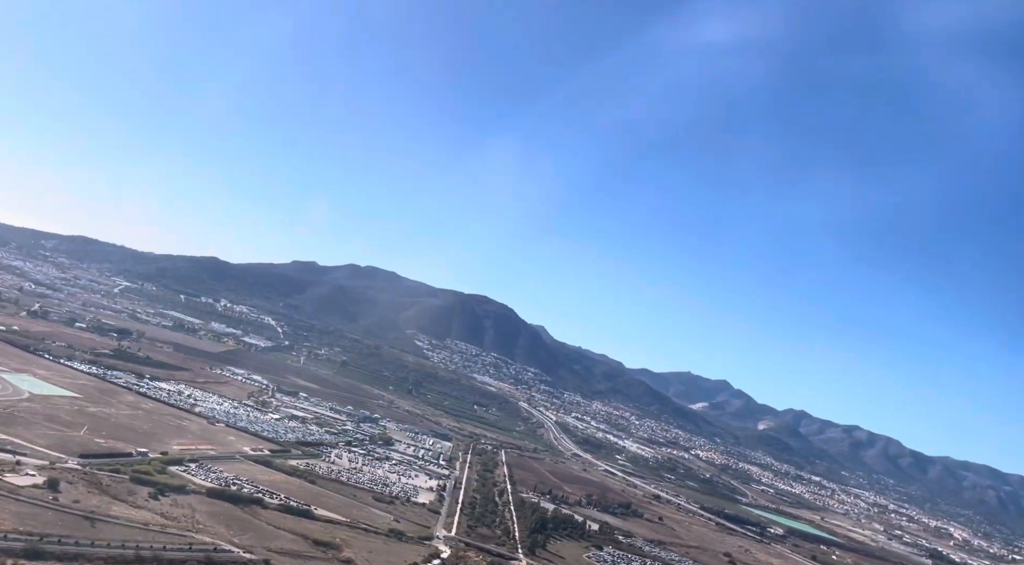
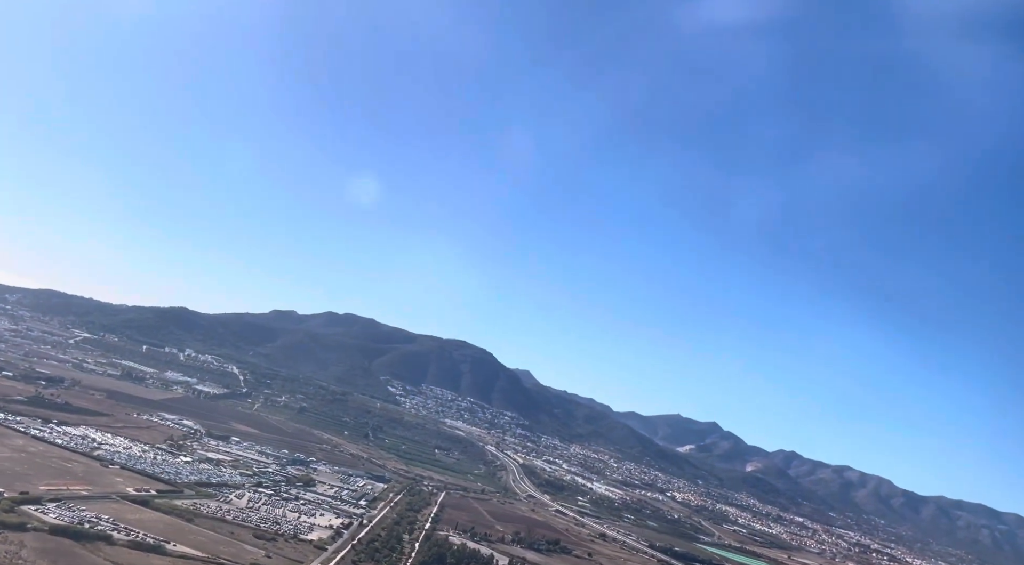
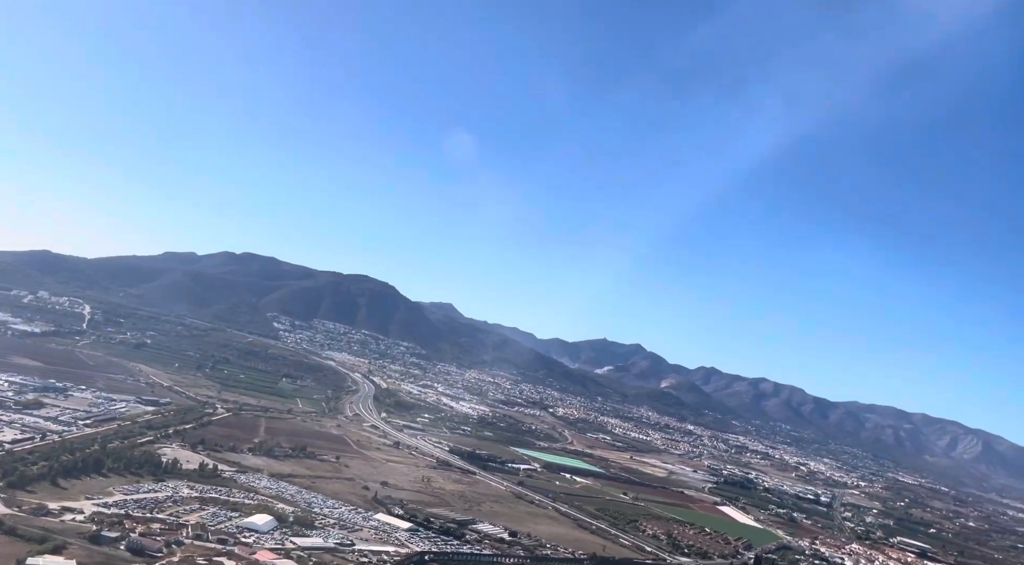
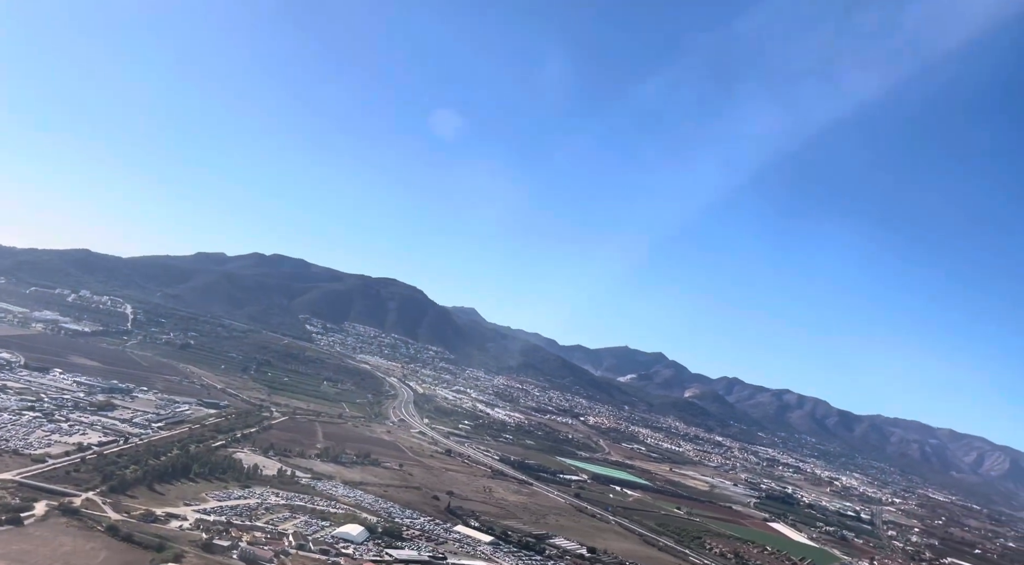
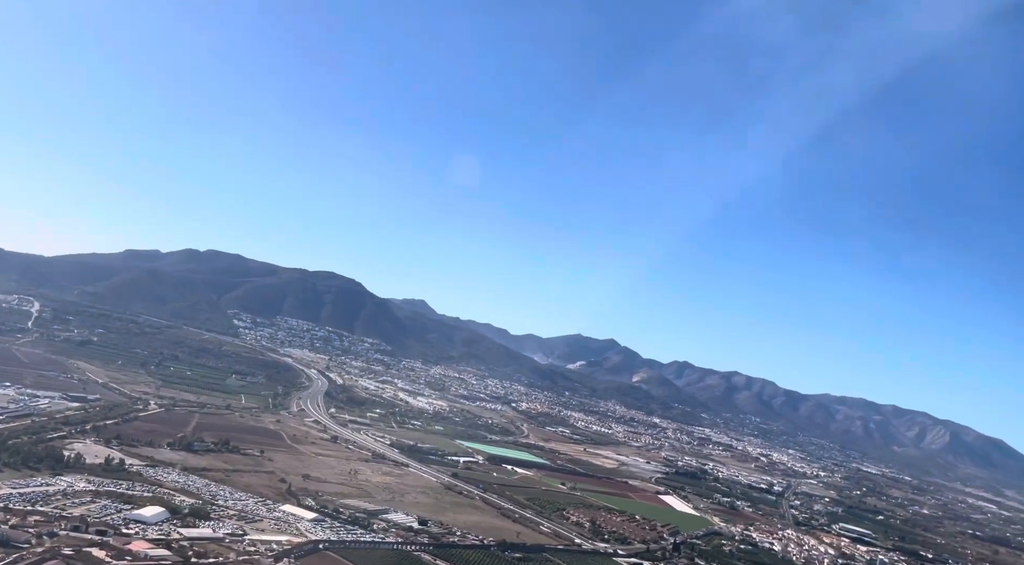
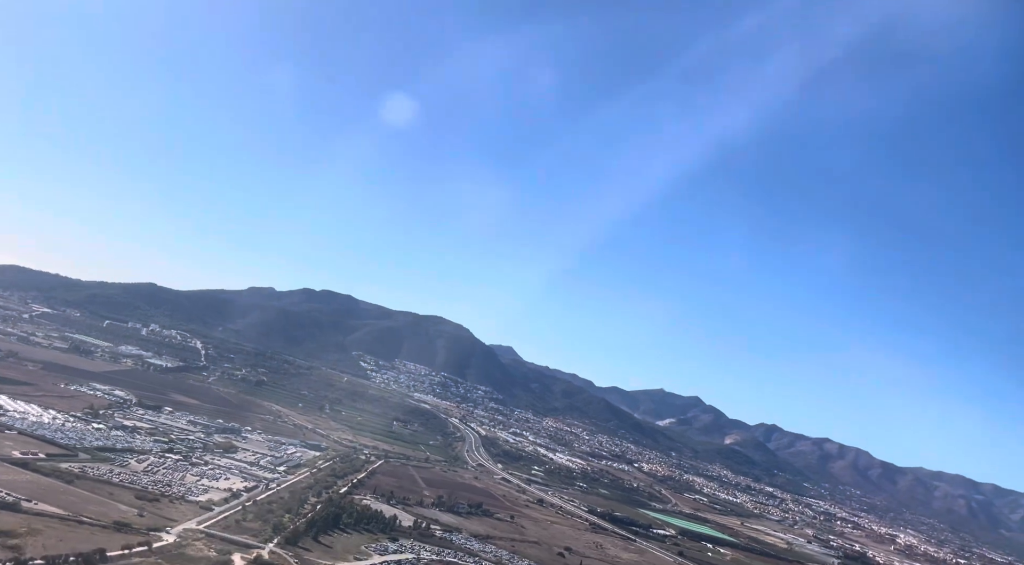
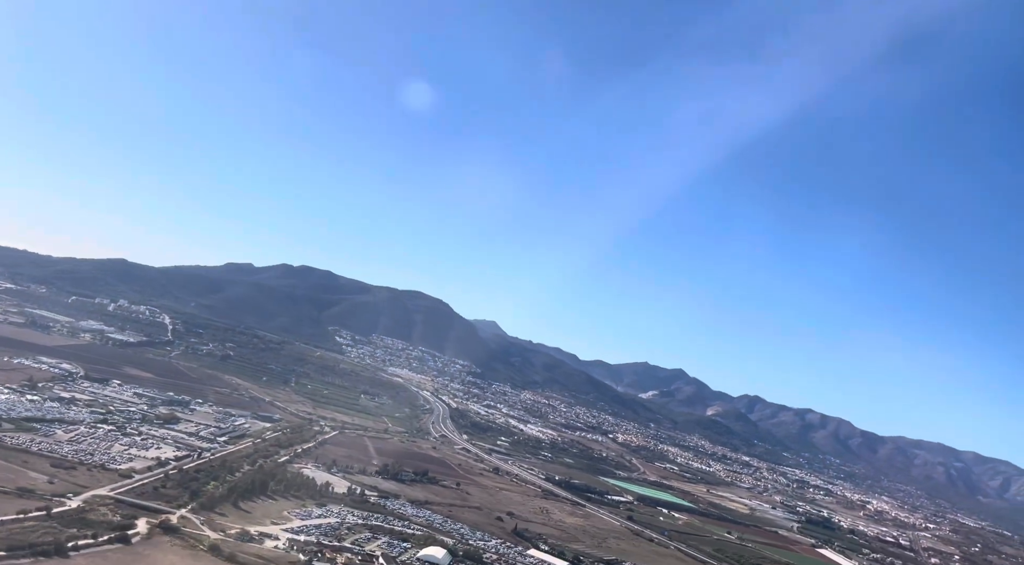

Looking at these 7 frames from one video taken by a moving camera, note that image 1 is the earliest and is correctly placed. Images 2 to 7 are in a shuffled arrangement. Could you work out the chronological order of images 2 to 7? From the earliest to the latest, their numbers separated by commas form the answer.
2, 6, 7, 4, 3, 5
